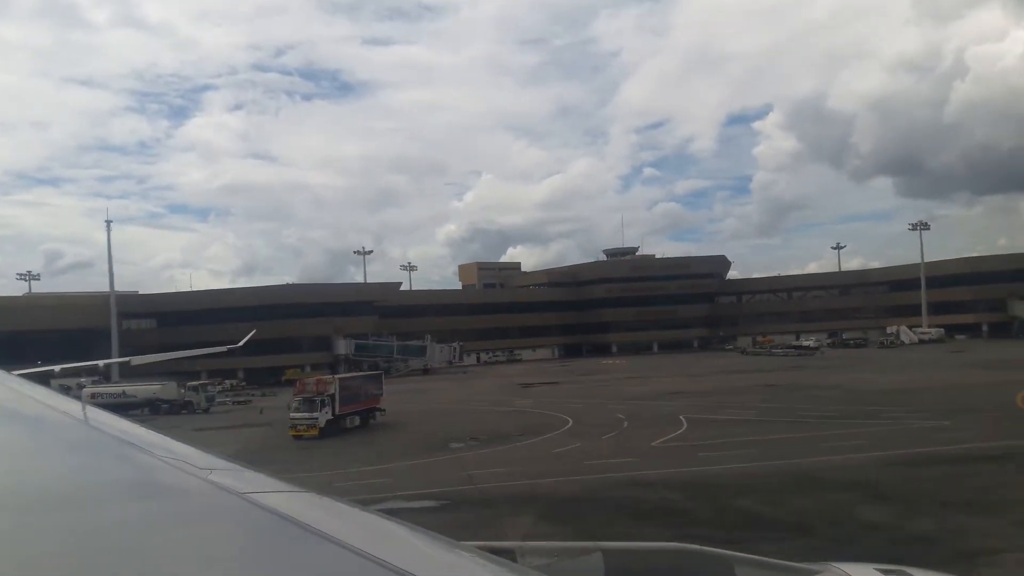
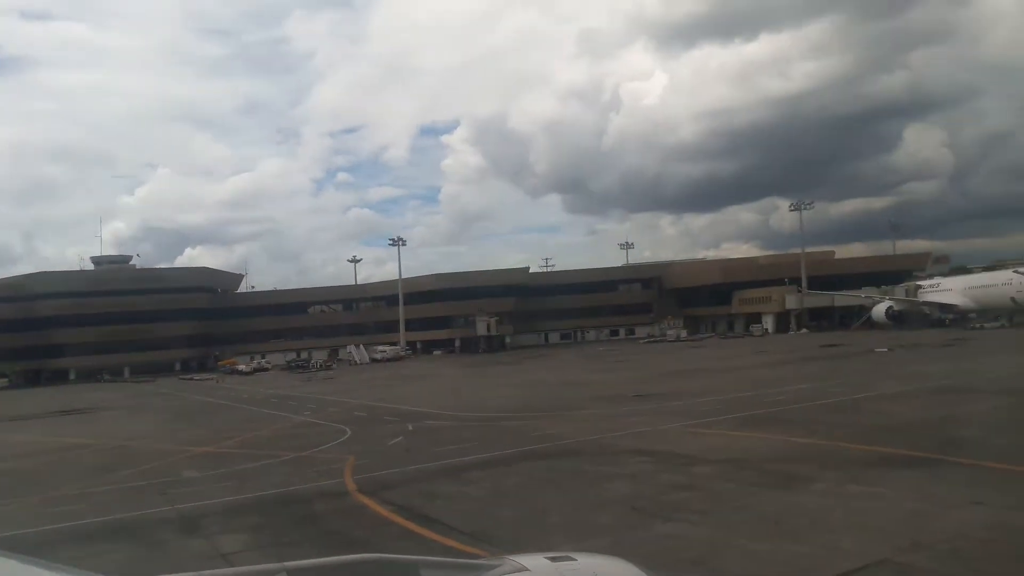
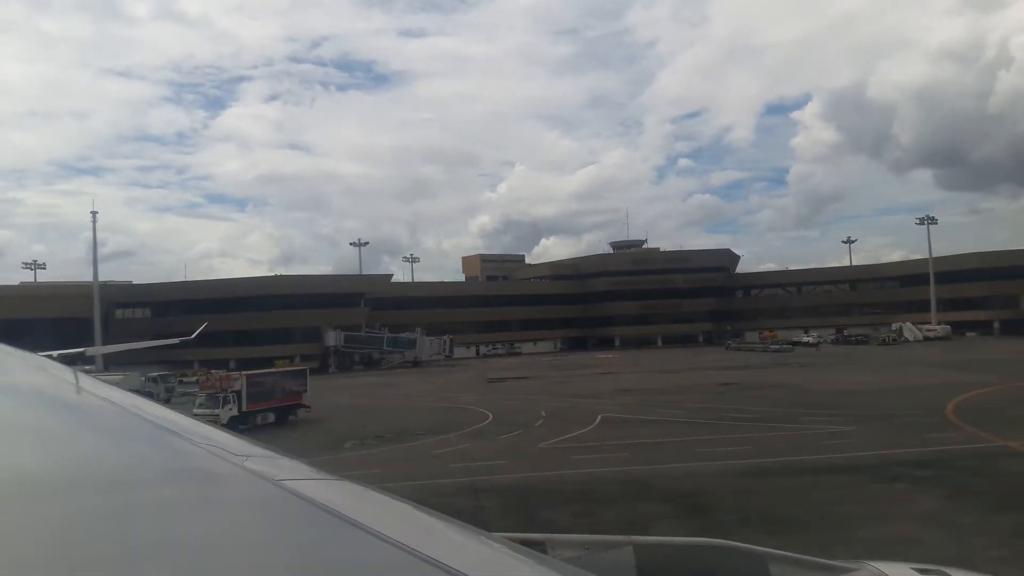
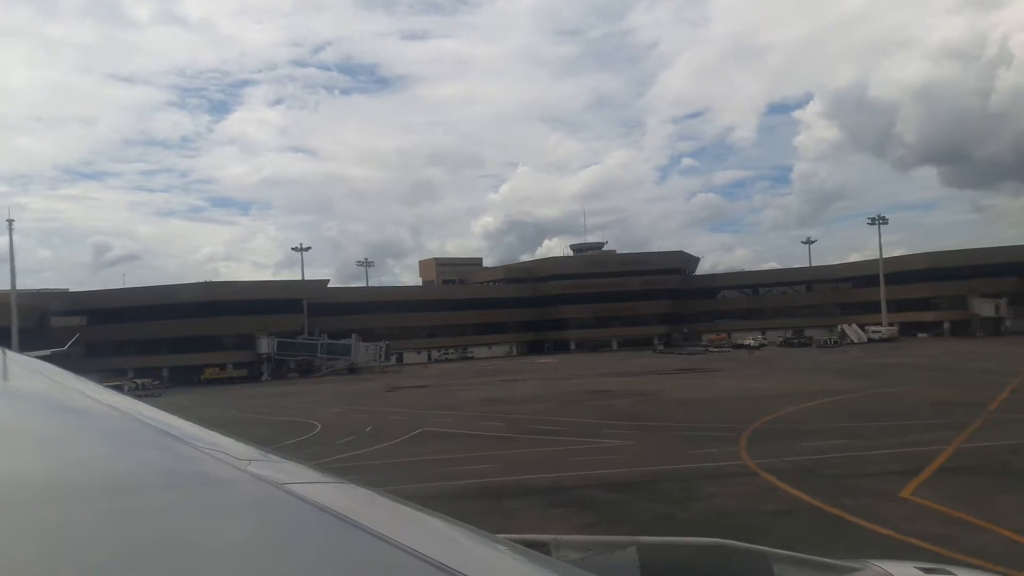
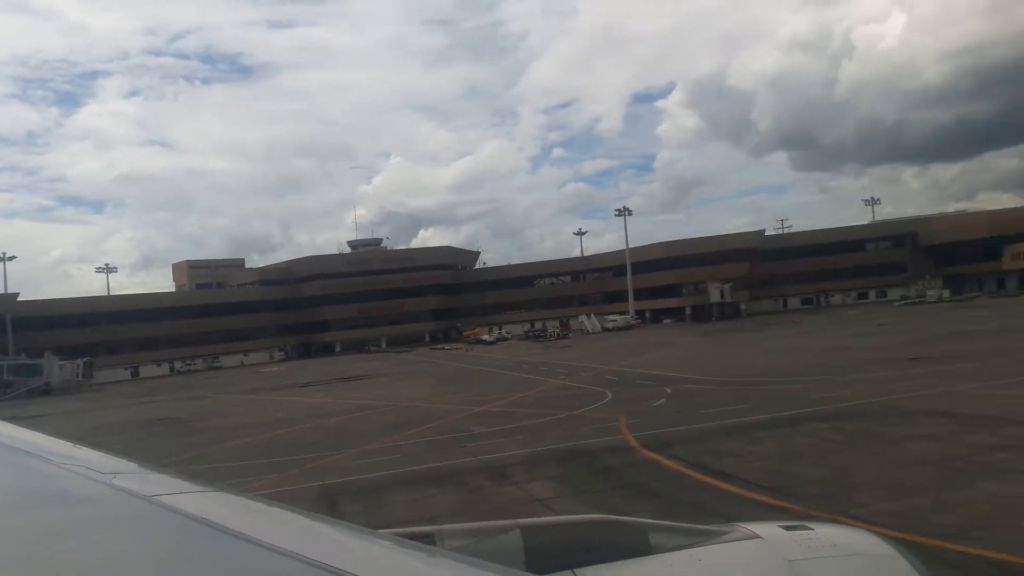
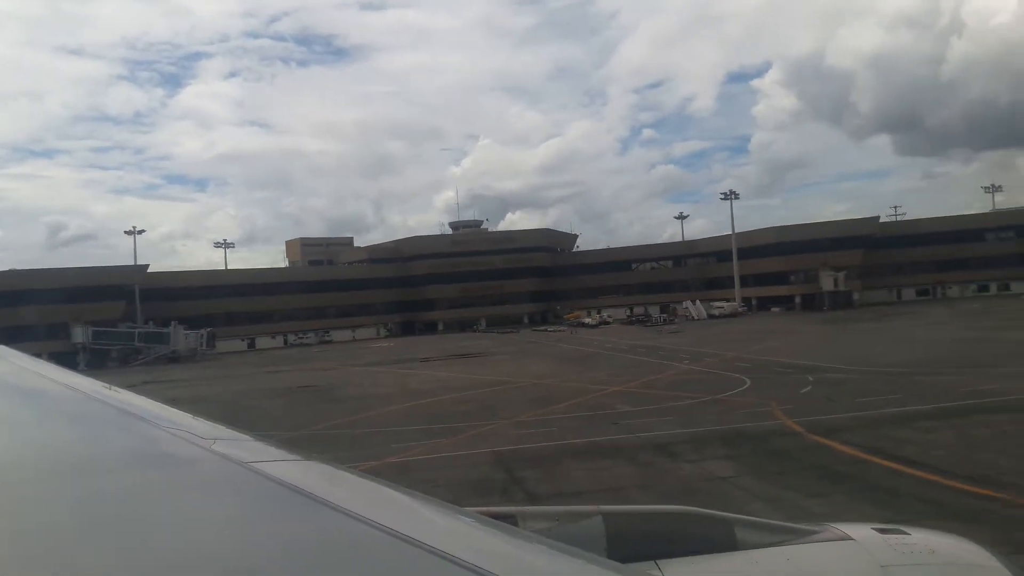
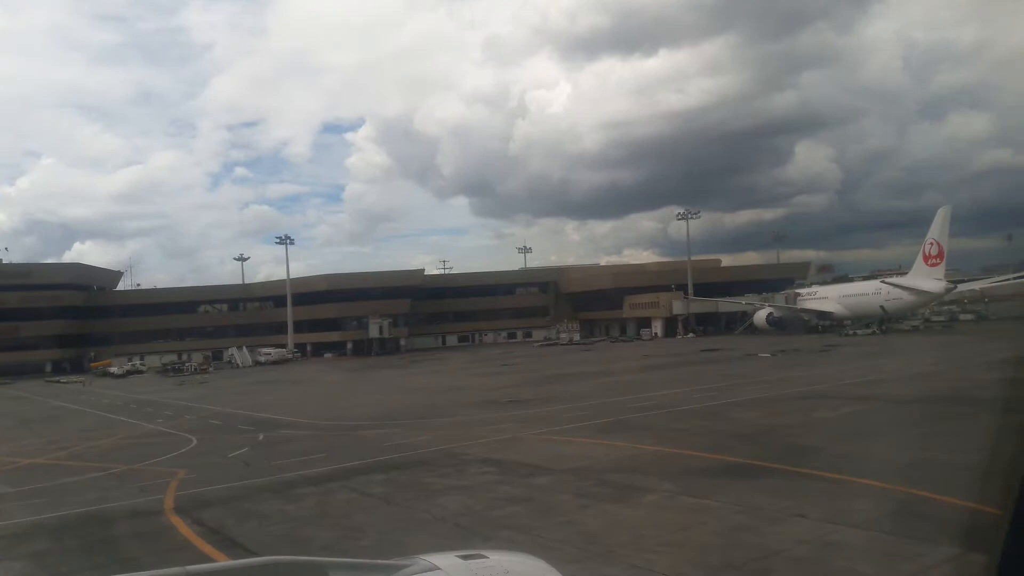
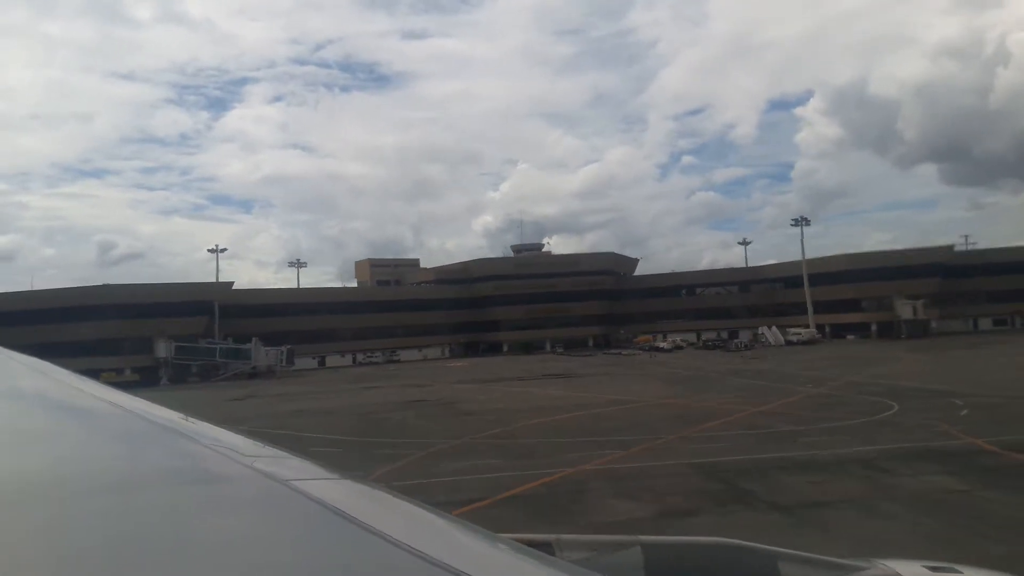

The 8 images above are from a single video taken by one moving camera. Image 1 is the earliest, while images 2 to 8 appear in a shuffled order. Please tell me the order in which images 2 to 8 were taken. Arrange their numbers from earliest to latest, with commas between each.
3, 4, 8, 6, 5, 2, 7
